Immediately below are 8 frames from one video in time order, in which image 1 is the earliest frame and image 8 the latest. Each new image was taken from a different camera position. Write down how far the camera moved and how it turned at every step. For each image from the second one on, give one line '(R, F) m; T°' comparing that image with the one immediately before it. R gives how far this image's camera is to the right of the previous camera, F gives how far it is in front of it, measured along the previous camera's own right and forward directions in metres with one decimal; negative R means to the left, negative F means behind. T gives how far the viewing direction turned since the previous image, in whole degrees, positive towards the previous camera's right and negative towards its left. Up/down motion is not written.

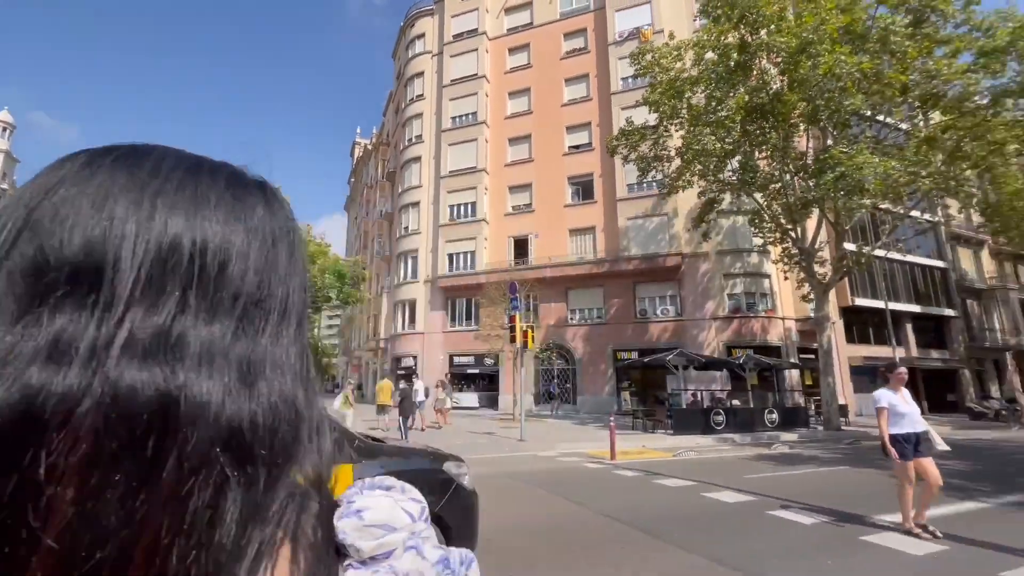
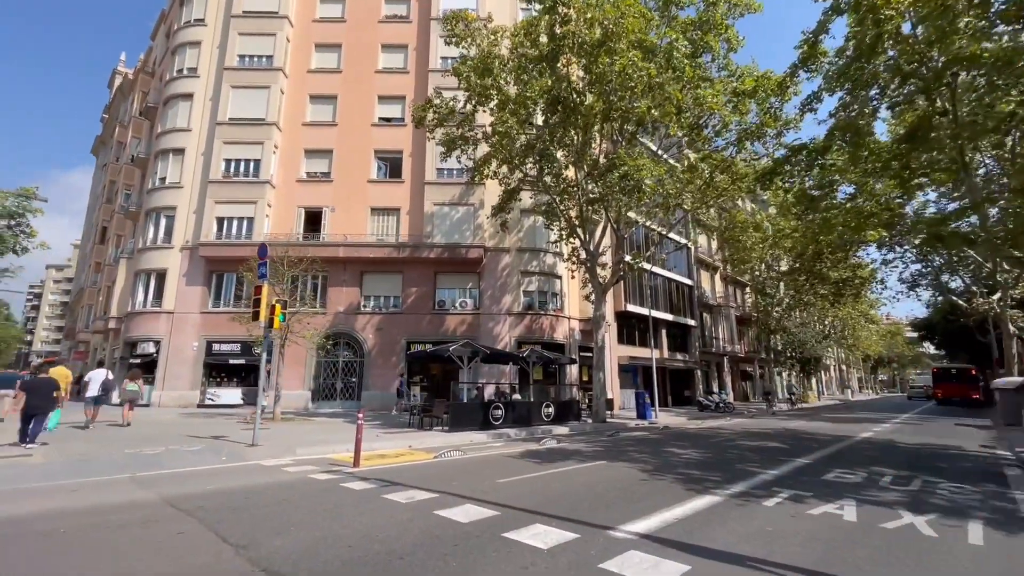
(+1.4, +1.7) m; +22°
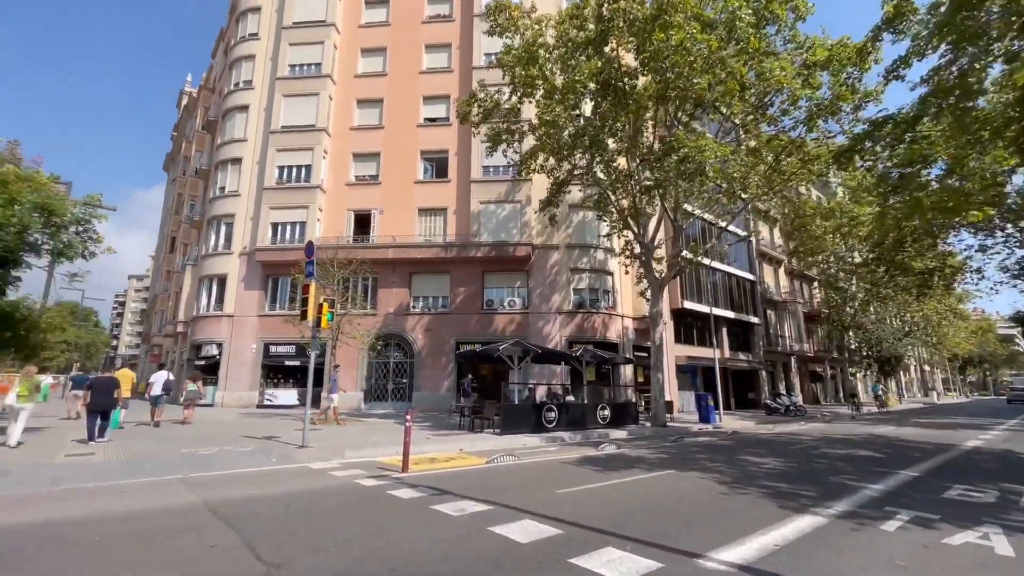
(-0.1, +0.7) m; -6°
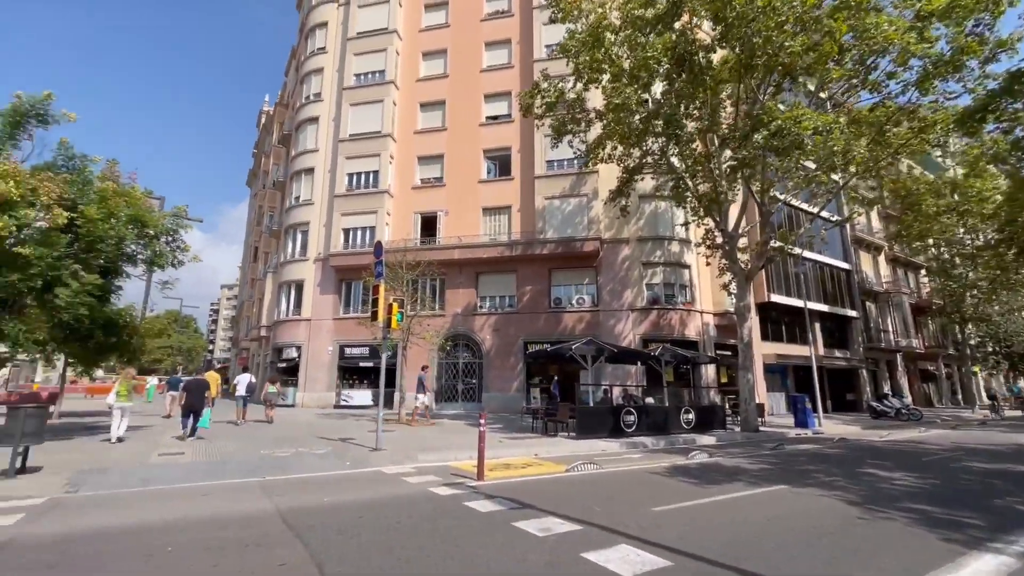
(-0.2, +0.7) m; -8°
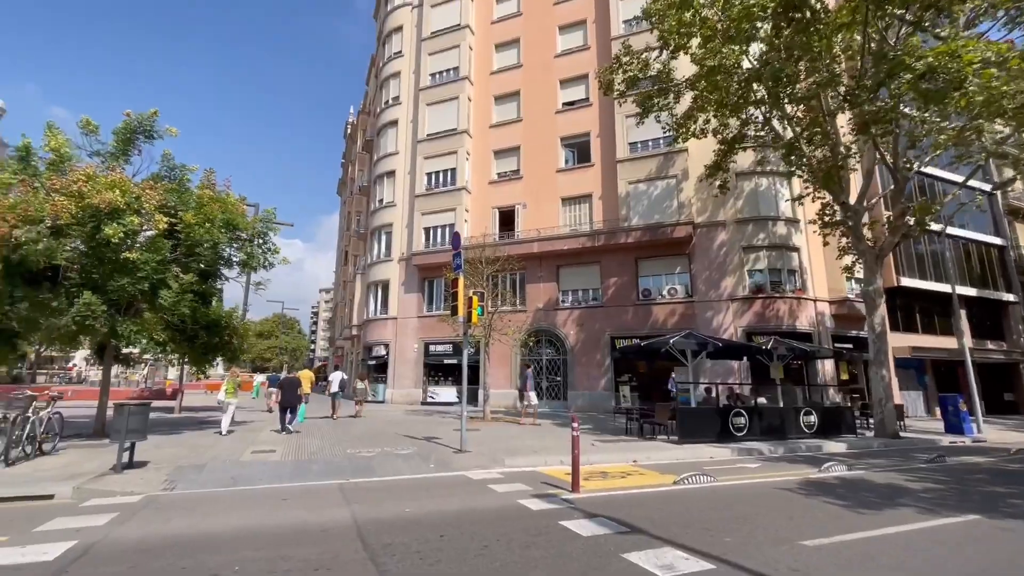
(-0.2, +0.9) m; -10°
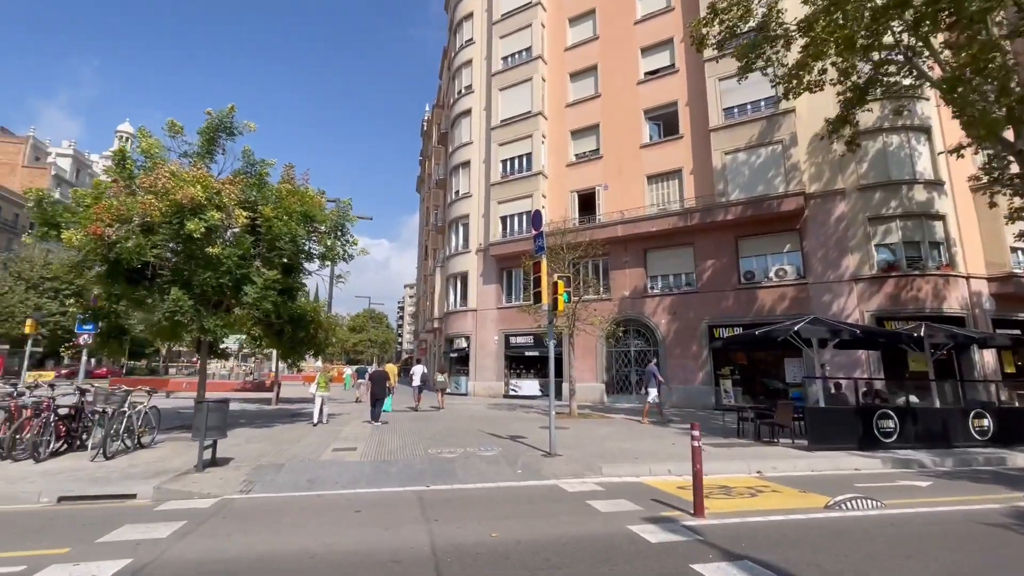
(-0.3, +1.1) m; -9°
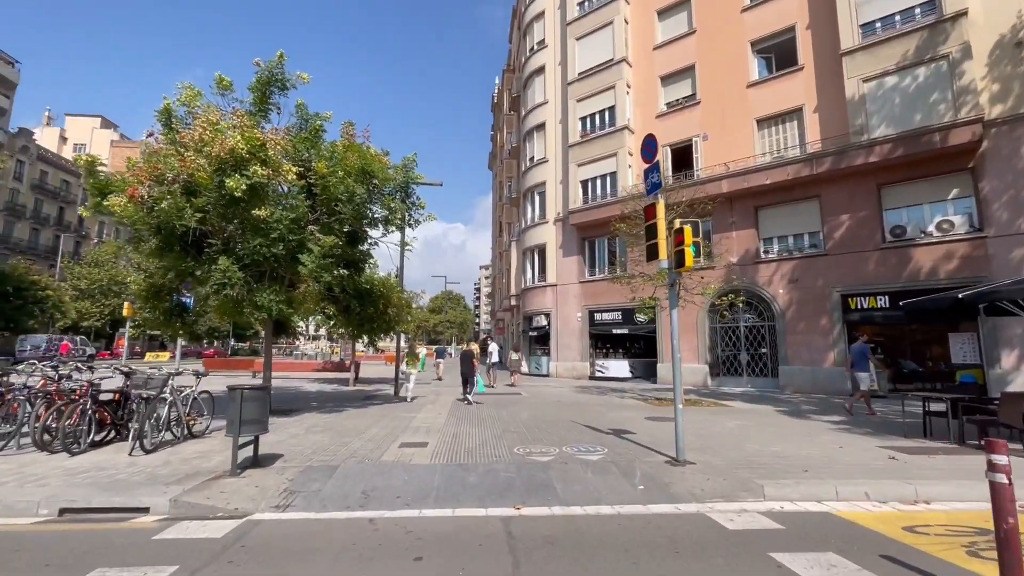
(-0.5, +2.1) m; -9°
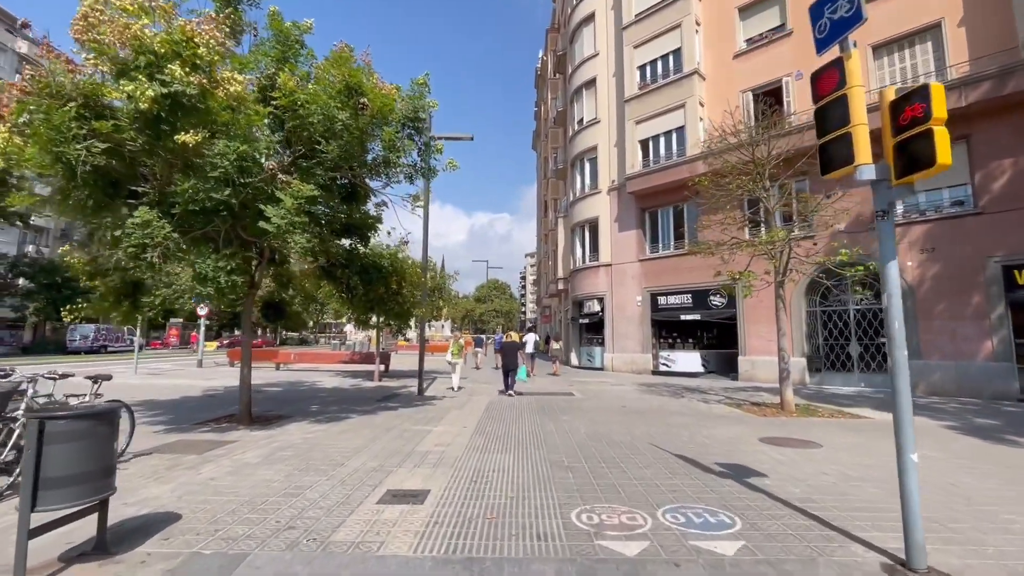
(-0.1, +3.2) m; -6°
